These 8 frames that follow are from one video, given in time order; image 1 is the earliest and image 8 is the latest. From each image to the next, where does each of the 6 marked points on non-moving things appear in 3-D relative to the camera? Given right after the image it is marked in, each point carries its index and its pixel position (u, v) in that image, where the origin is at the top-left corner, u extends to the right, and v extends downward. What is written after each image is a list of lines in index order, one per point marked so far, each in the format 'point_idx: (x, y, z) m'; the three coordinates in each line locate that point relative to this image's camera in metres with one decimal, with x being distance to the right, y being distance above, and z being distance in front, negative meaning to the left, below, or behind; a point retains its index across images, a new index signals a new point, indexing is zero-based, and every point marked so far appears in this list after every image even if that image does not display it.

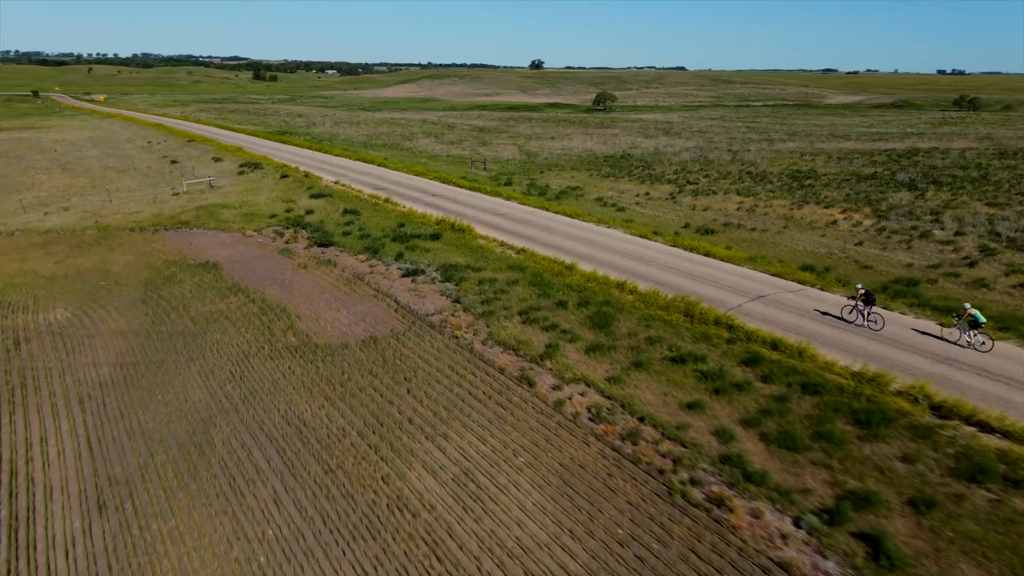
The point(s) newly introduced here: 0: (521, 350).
0: (+0.2, -1.5, +17.6) m
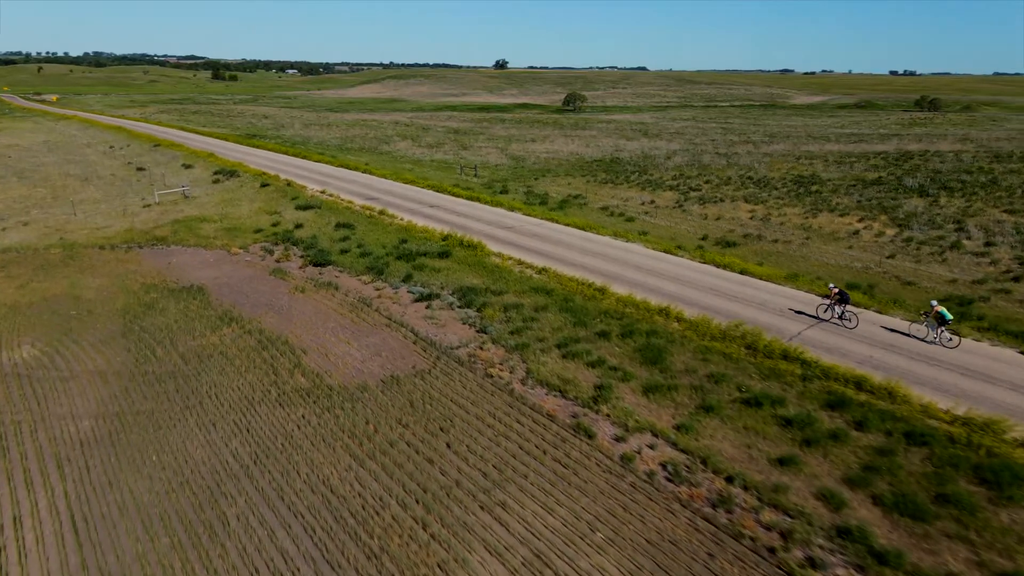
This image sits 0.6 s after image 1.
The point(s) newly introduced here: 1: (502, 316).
0: (+1.2, -2.2, +15.6) m
1: (-0.3, -0.8, +19.6) m
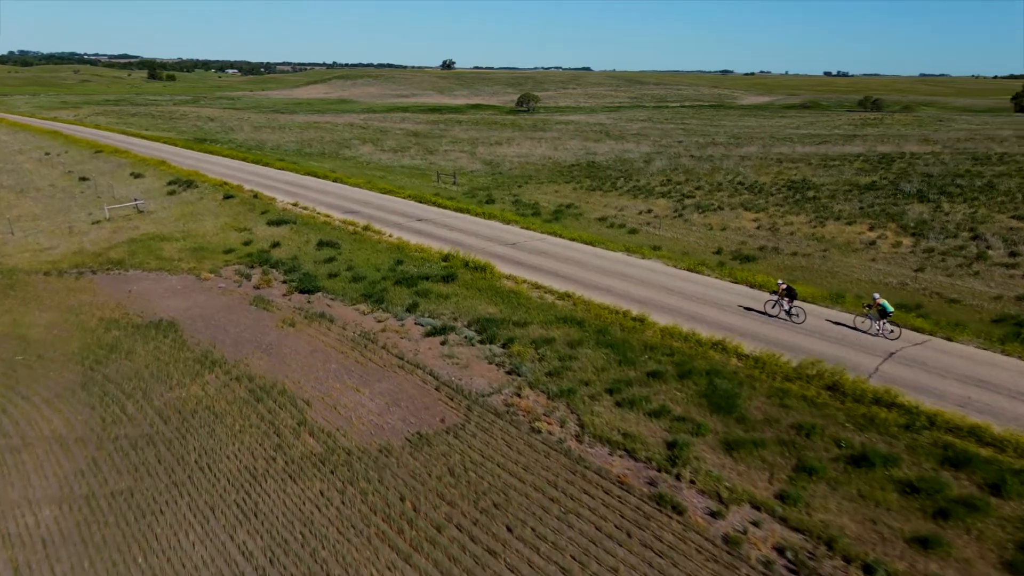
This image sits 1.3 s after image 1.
0: (+2.3, -3.0, +13.3) m
1: (+0.5, -1.6, +17.1) m
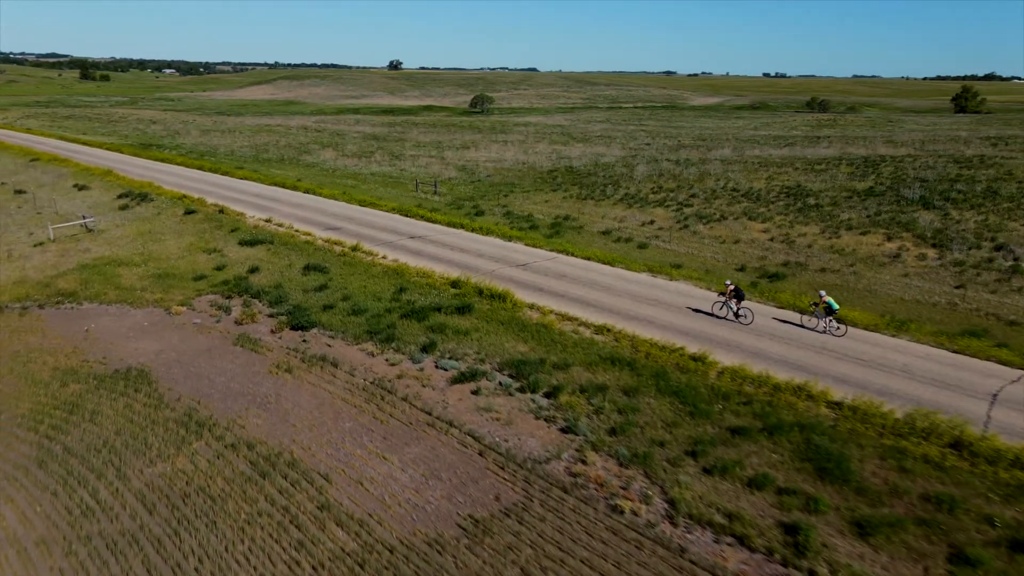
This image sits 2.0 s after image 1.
0: (+3.6, -3.8, +11.0) m
1: (+1.6, -2.4, +14.7) m
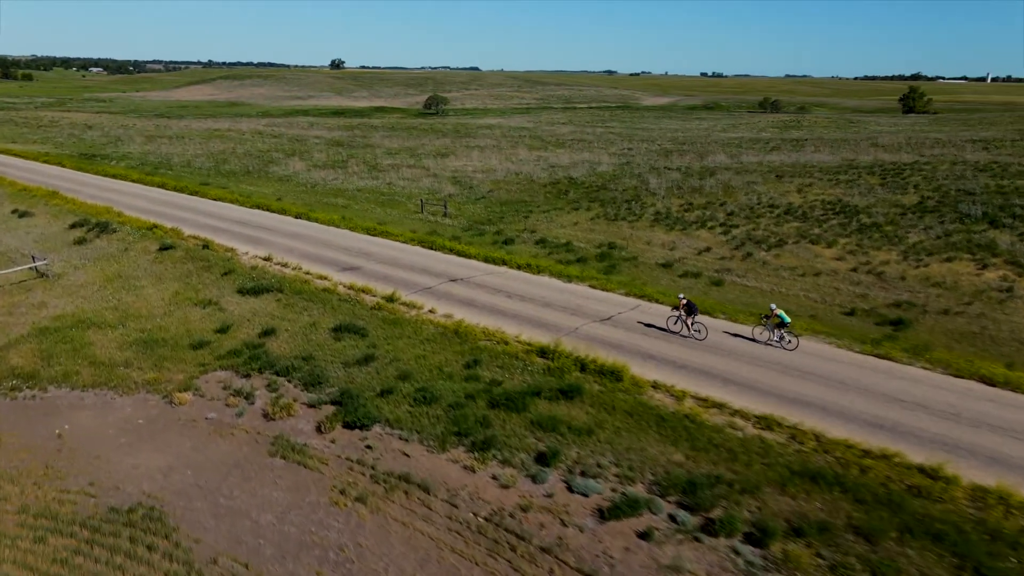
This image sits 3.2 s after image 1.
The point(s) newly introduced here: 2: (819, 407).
0: (+6.9, -5.3, +6.9) m
1: (+4.5, -4.0, +10.4) m
2: (+6.0, -2.4, +14.3) m
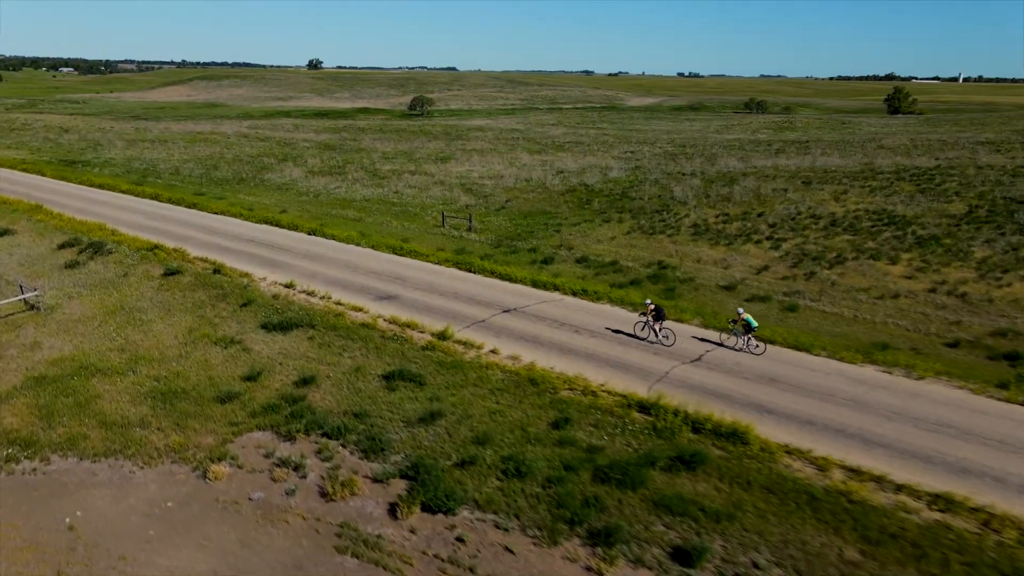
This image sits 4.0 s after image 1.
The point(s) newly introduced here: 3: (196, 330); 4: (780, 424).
0: (+9.1, -6.1, +4.5) m
1: (+6.6, -4.8, +8.0) m
2: (+8.0, -3.2, +12.0) m
3: (-8.7, -1.1, +19.6) m
4: (+4.9, -2.6, +13.7) m
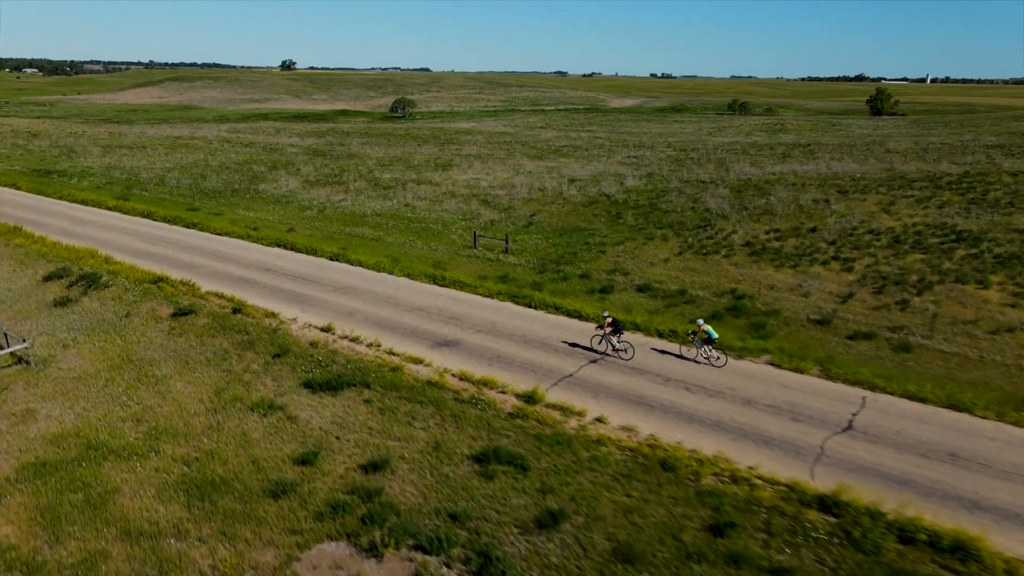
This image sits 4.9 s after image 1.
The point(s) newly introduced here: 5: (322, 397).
0: (+11.8, -7.1, +1.8) m
1: (+9.1, -5.8, +5.2) m
2: (+10.4, -4.2, +9.2) m
3: (-6.6, -2.3, +16.3) m
4: (+7.3, -3.6, +10.9) m
5: (-4.2, -2.3, +15.8) m
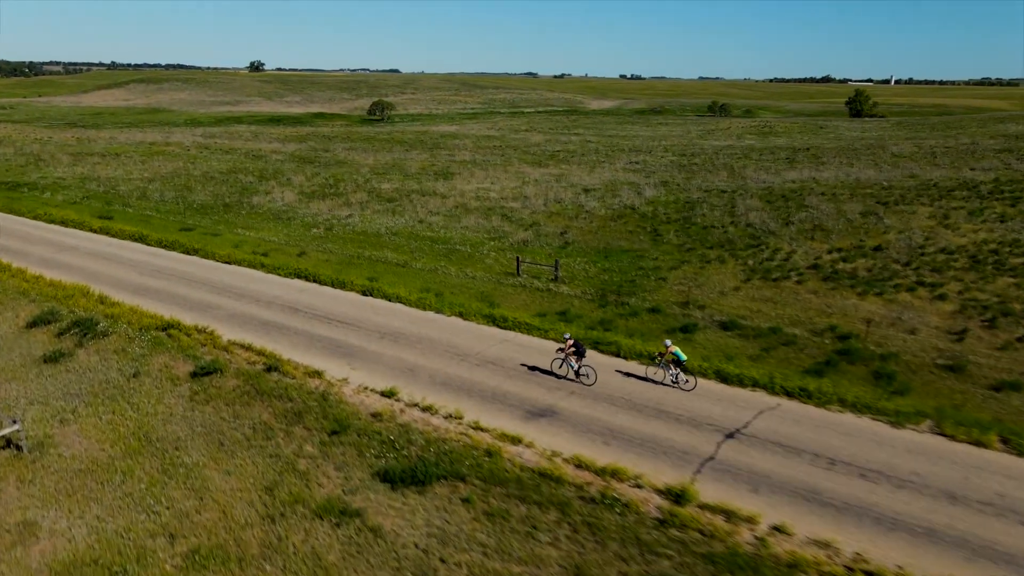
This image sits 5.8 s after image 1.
0: (+14.7, -8.1, -1.0) m
1: (+12.0, -6.9, +2.3) m
2: (+13.0, -5.2, +6.4) m
3: (-4.2, -3.5, +12.8) m
4: (+9.8, -4.7, +7.9) m
5: (-1.8, -3.6, +12.4) m
